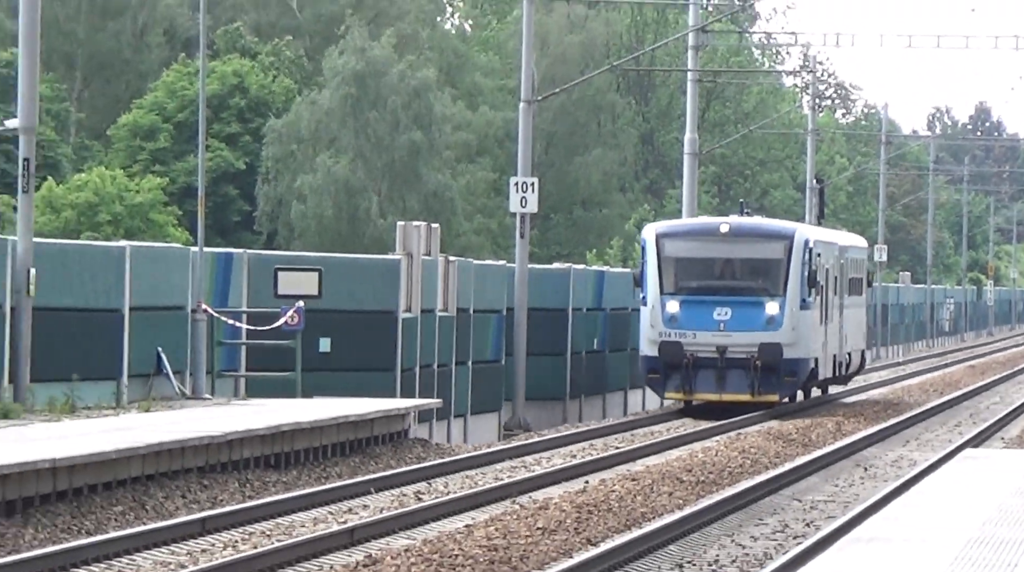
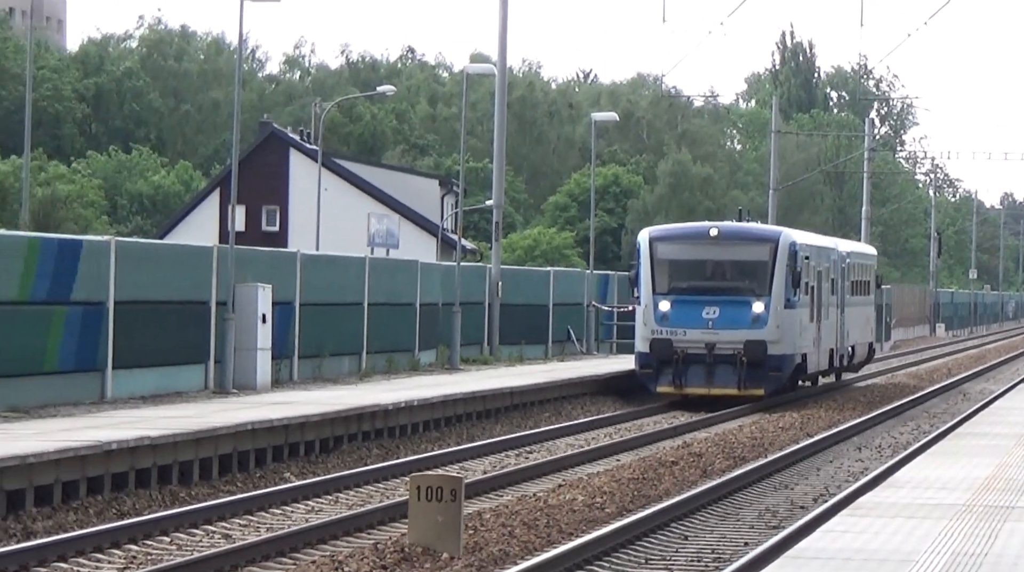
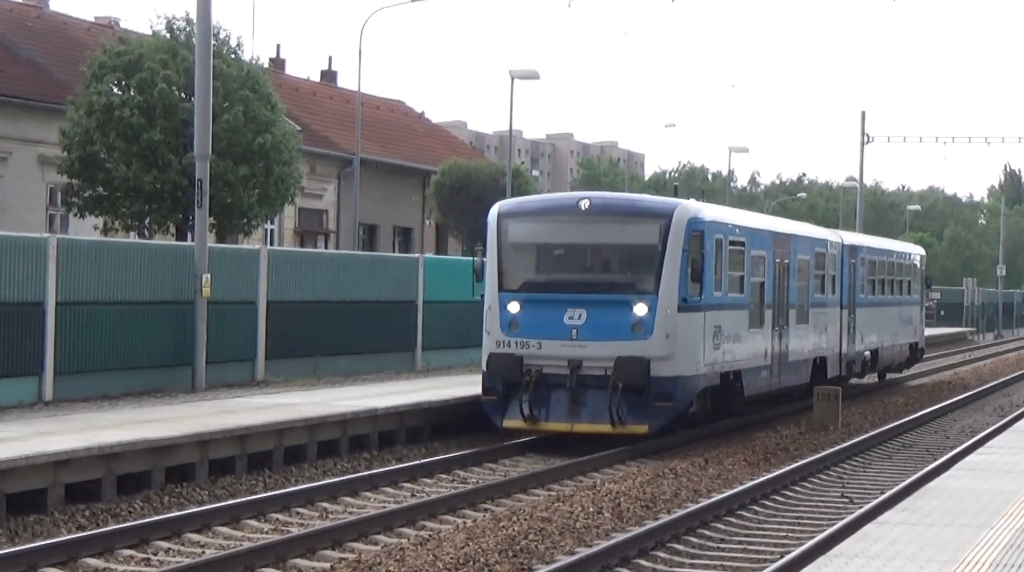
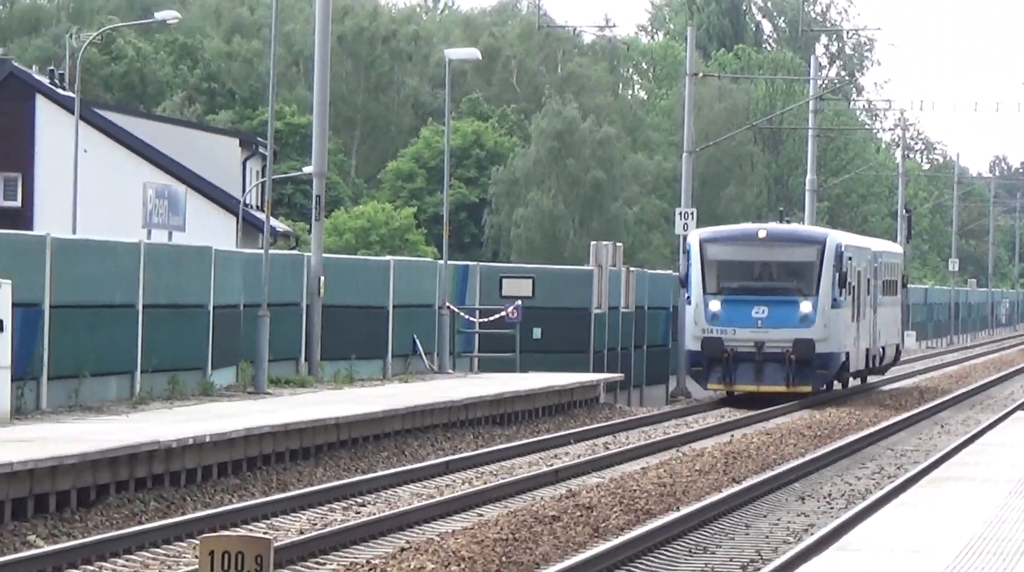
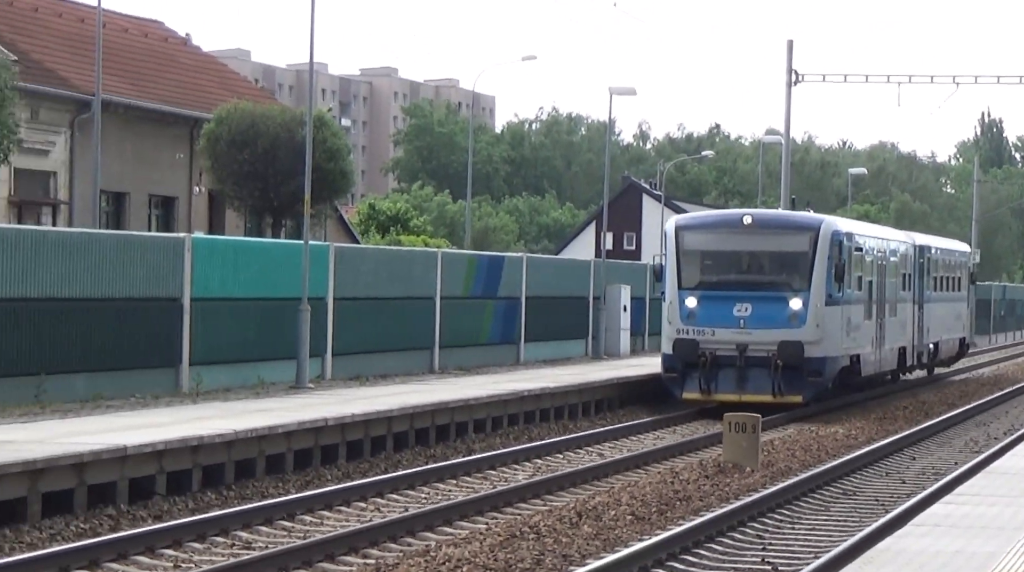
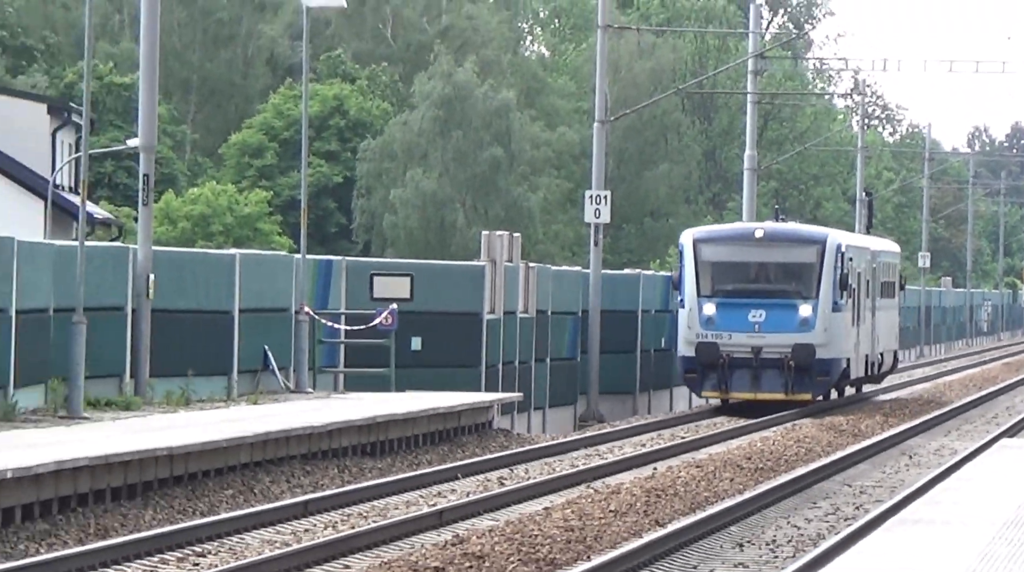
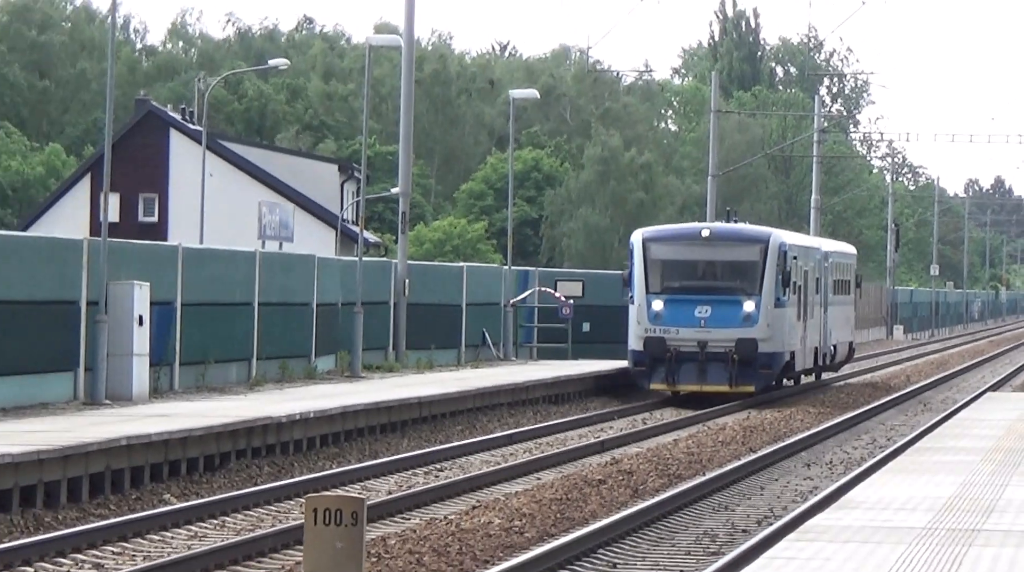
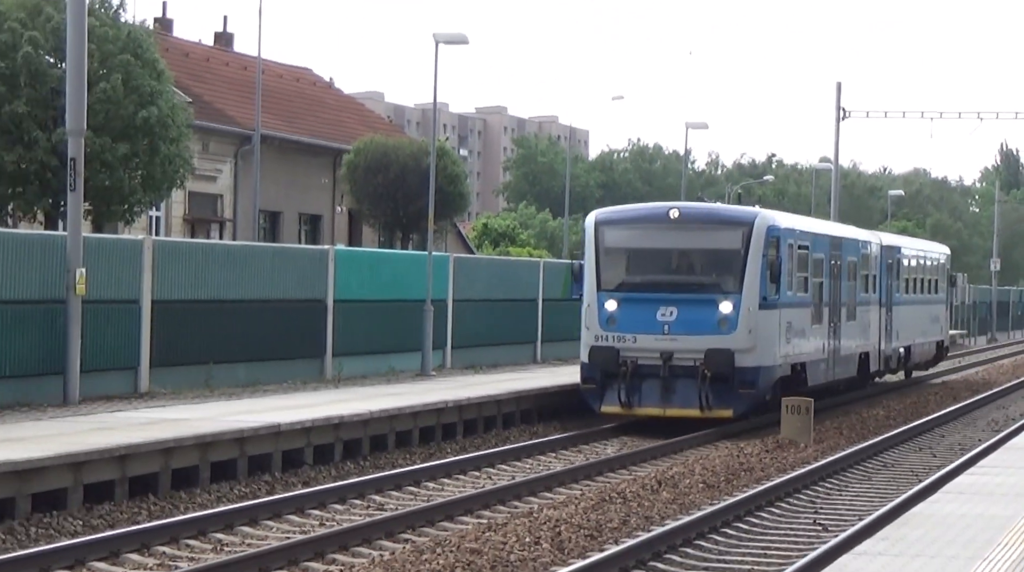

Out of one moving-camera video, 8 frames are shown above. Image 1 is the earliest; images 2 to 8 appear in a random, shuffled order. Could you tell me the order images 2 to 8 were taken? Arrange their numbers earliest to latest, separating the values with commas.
6, 4, 7, 2, 5, 8, 3
